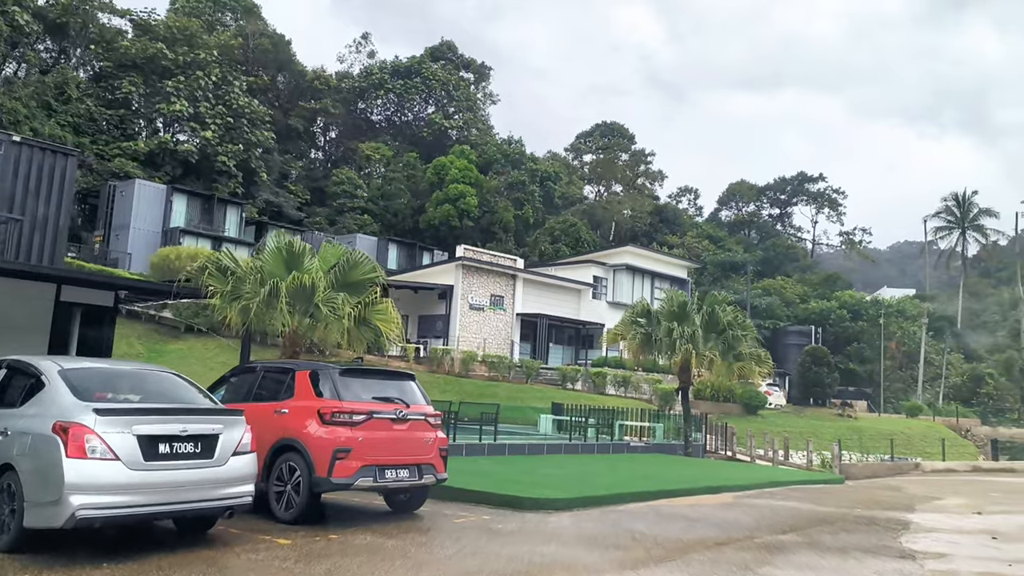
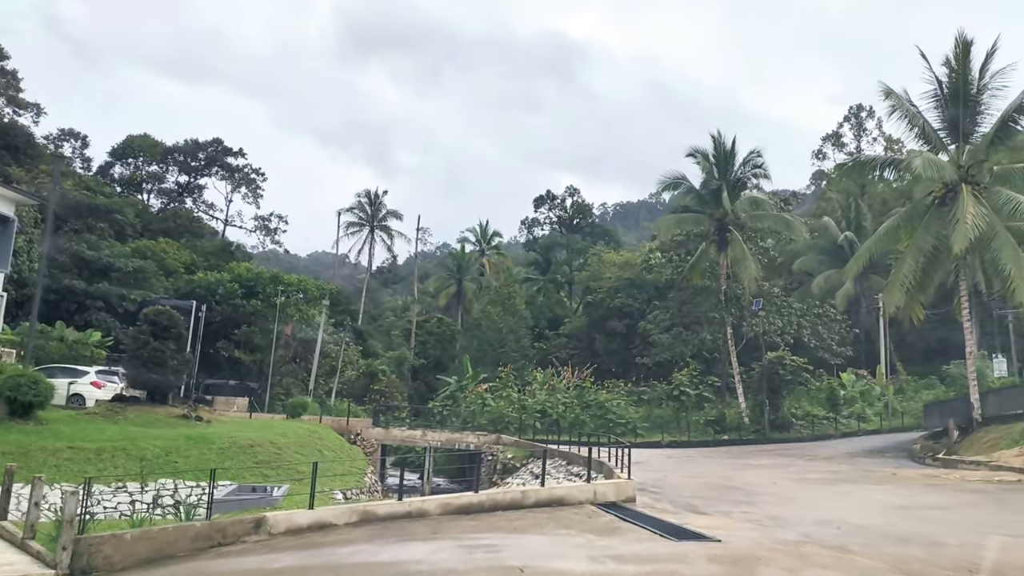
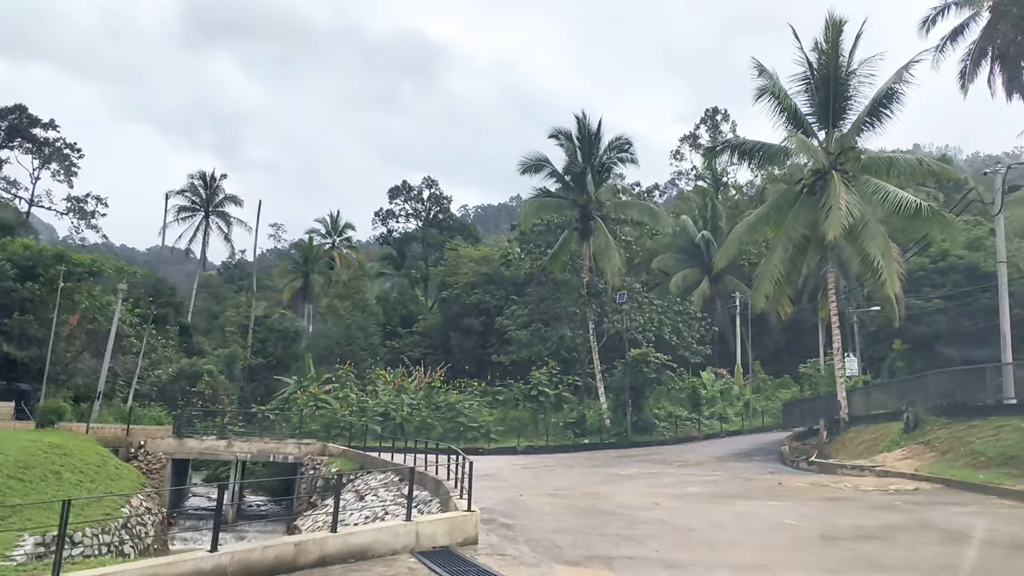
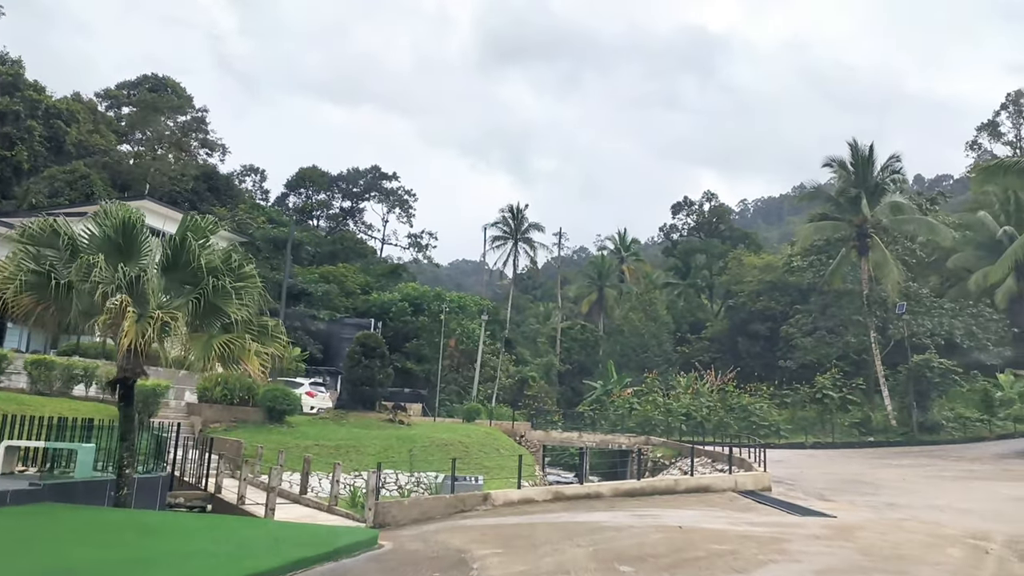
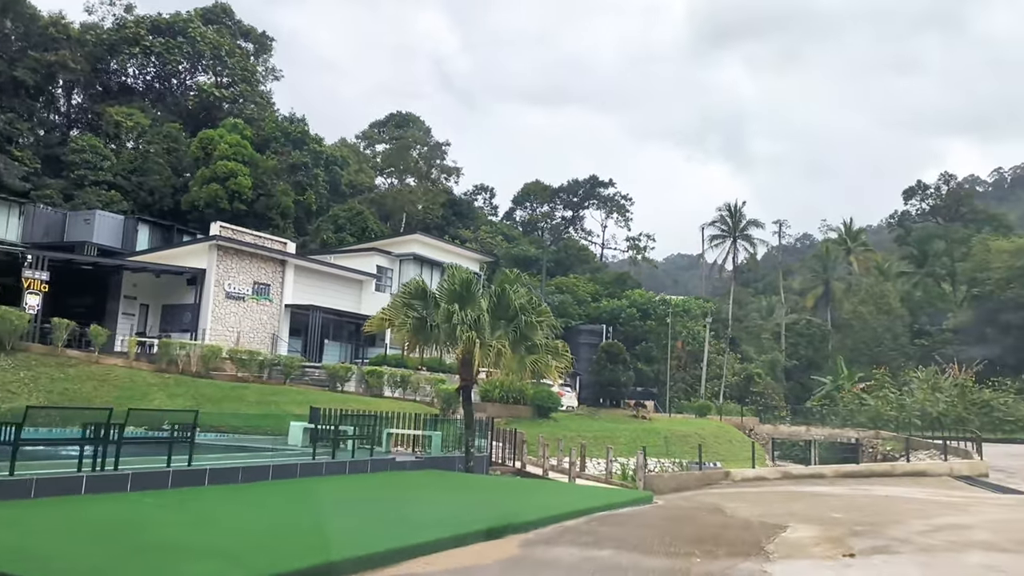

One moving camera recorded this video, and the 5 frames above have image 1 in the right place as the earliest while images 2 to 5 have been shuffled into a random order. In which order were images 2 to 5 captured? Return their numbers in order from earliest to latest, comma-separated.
5, 4, 2, 3
